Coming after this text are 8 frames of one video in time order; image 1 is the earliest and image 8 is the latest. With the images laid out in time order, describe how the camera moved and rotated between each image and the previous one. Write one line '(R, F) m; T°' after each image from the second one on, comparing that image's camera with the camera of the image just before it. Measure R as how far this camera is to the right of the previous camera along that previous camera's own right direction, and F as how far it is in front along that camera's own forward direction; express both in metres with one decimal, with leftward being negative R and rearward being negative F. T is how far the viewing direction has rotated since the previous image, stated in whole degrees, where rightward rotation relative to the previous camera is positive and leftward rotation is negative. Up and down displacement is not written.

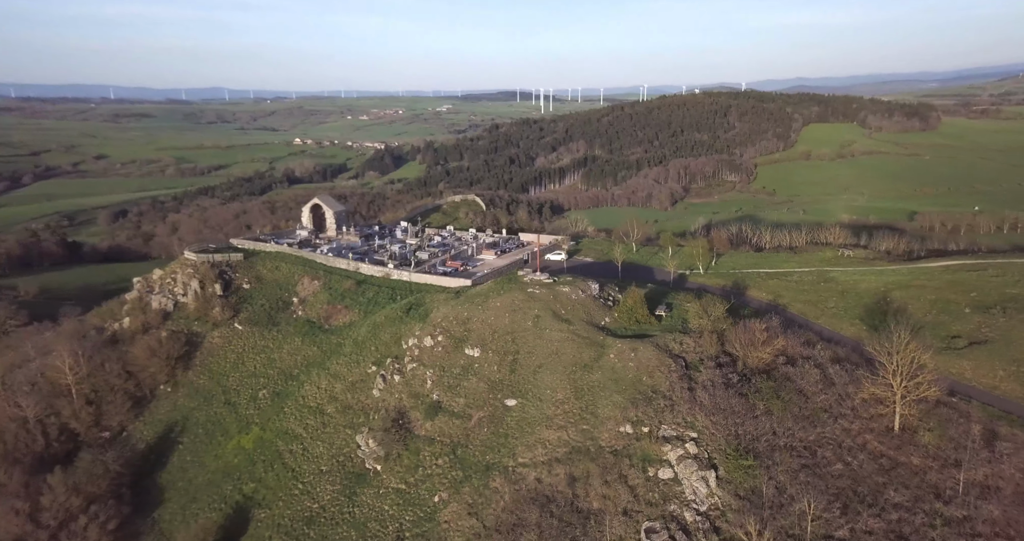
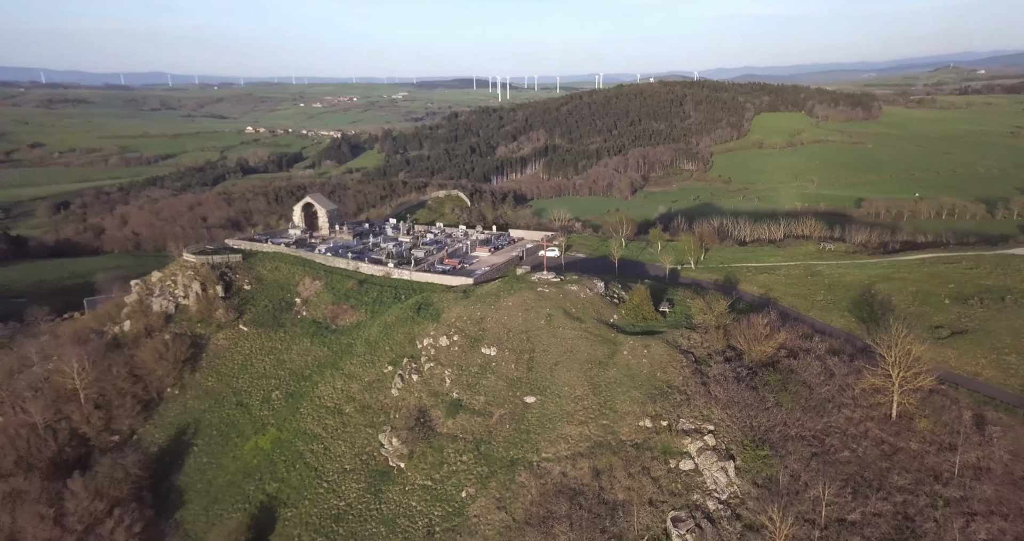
(-1.8, -0.7) m; +2°
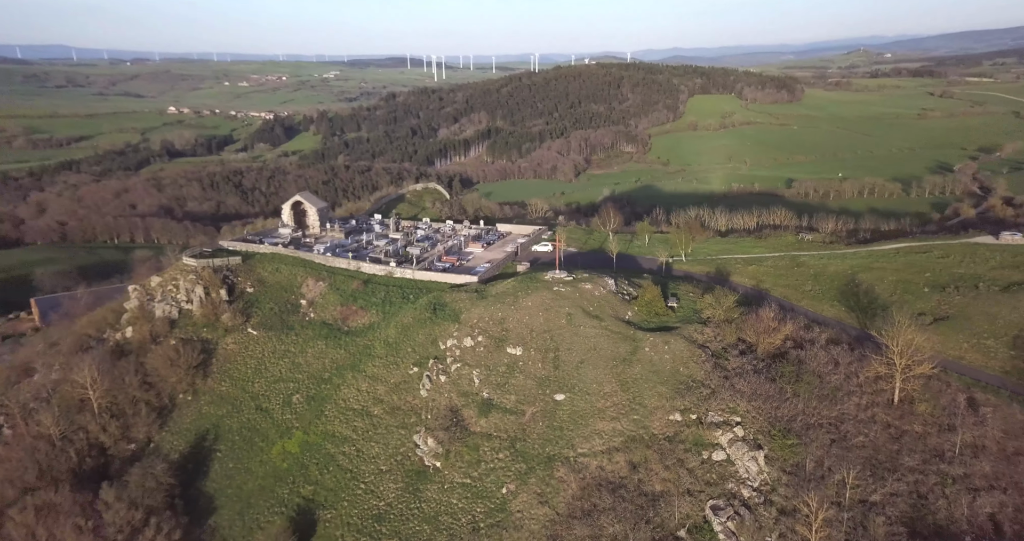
(-2.8, -0.7) m; +3°
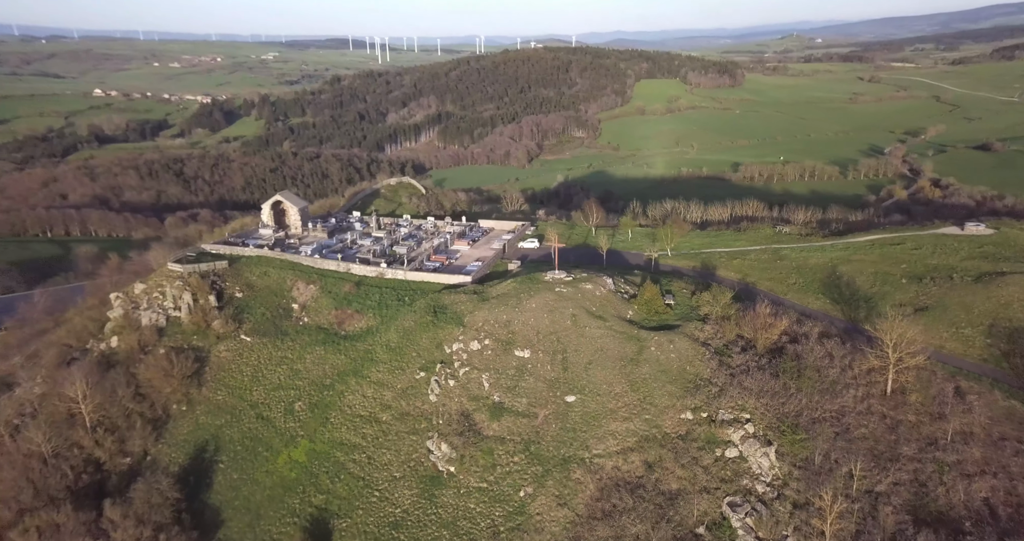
(-1.8, 0.0) m; +3°
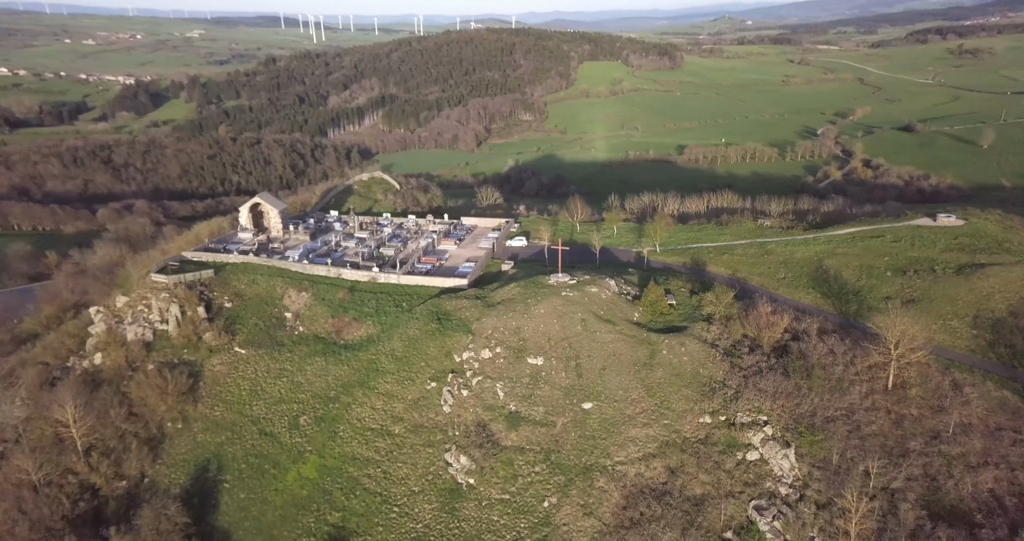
(-2.1, +0.4) m; +3°
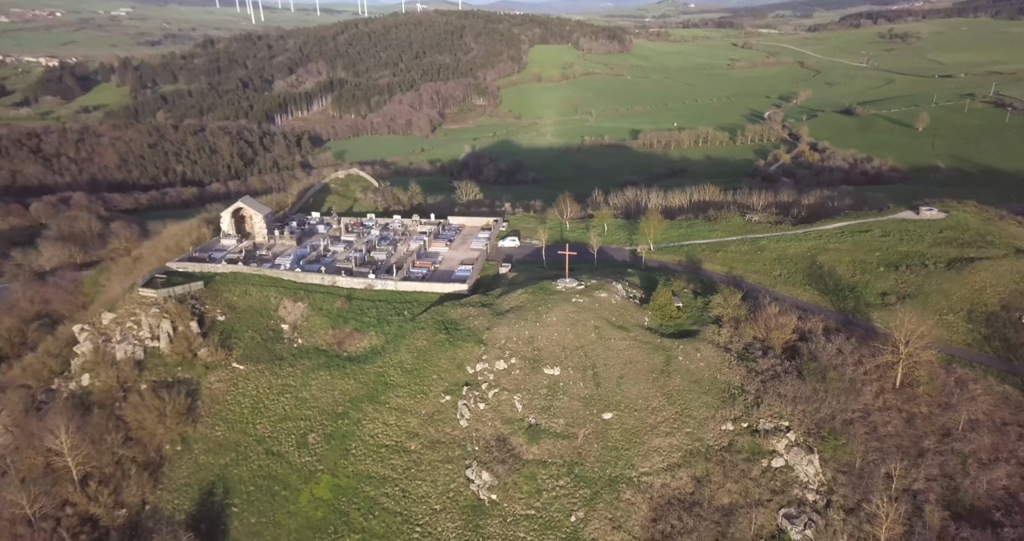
(-1.9, +0.6) m; +3°
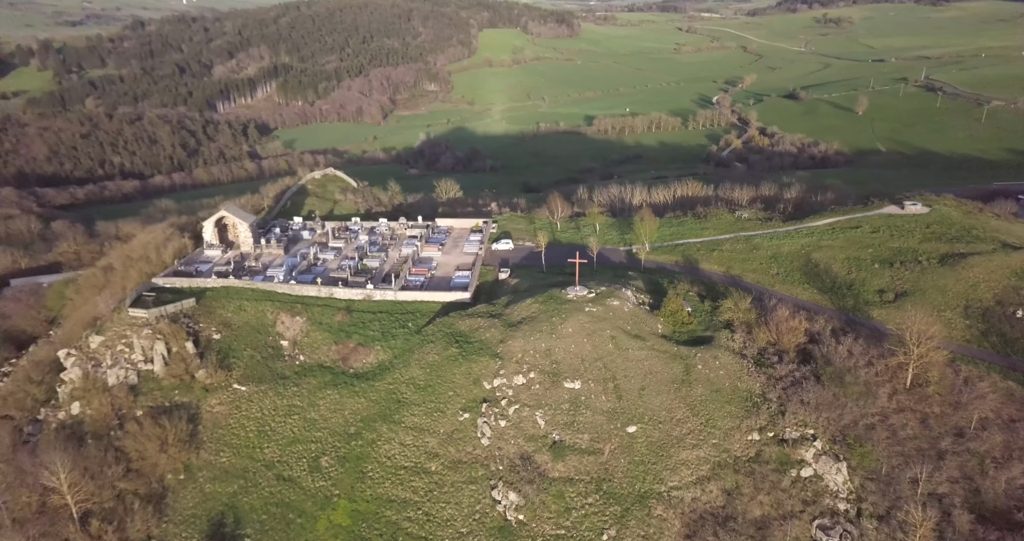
(-2.0, +0.6) m; +3°
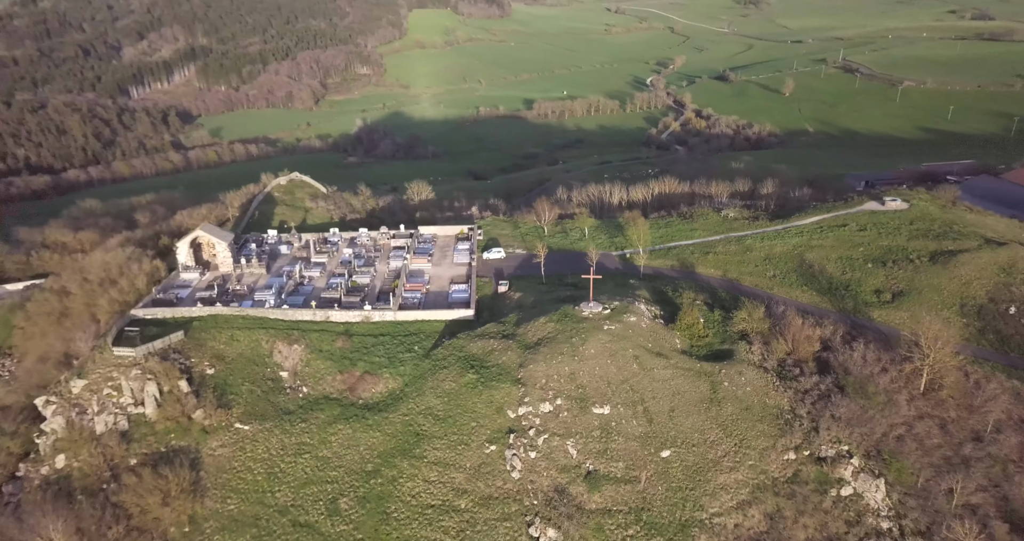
(-2.6, +1.1) m; +4°
